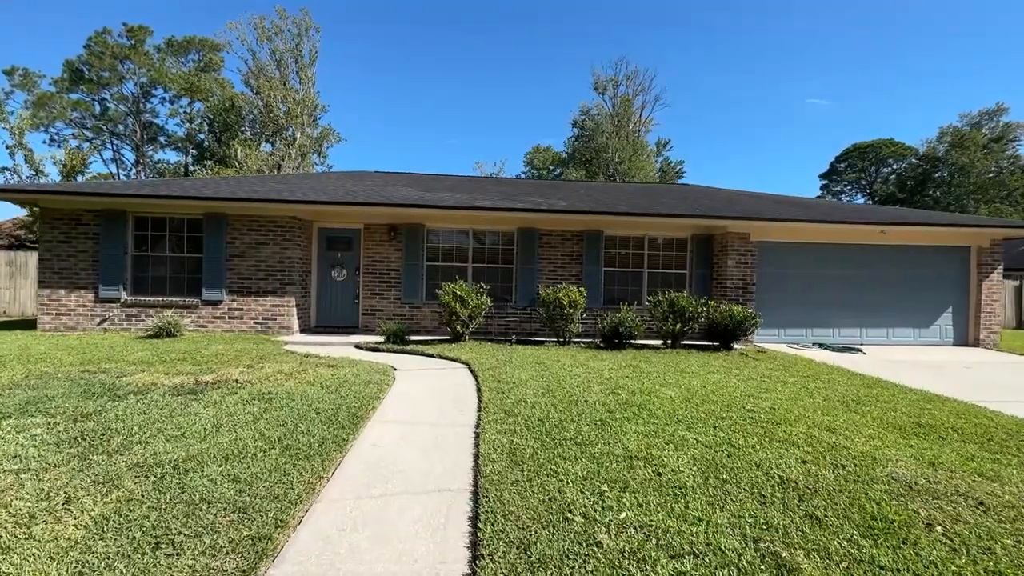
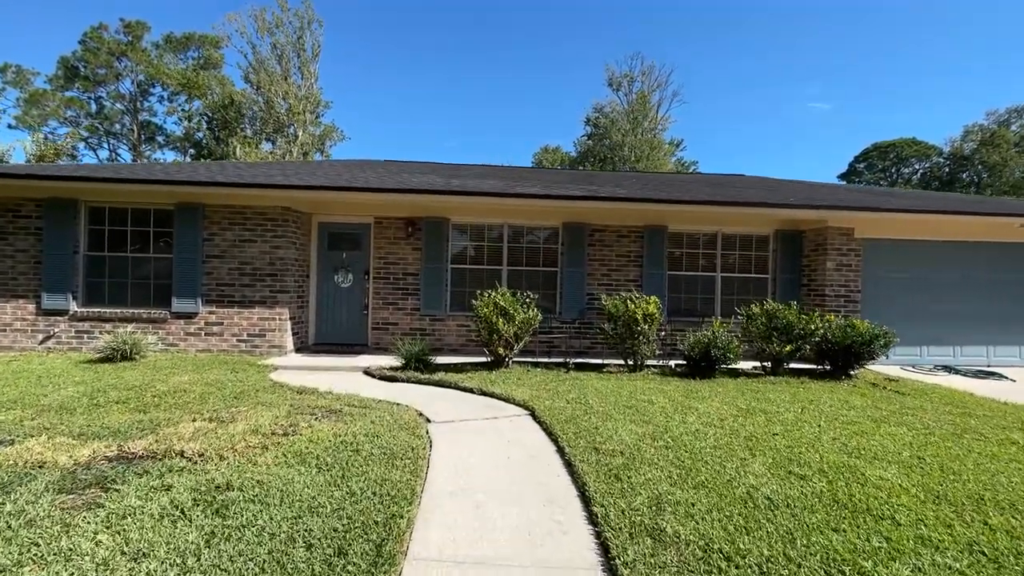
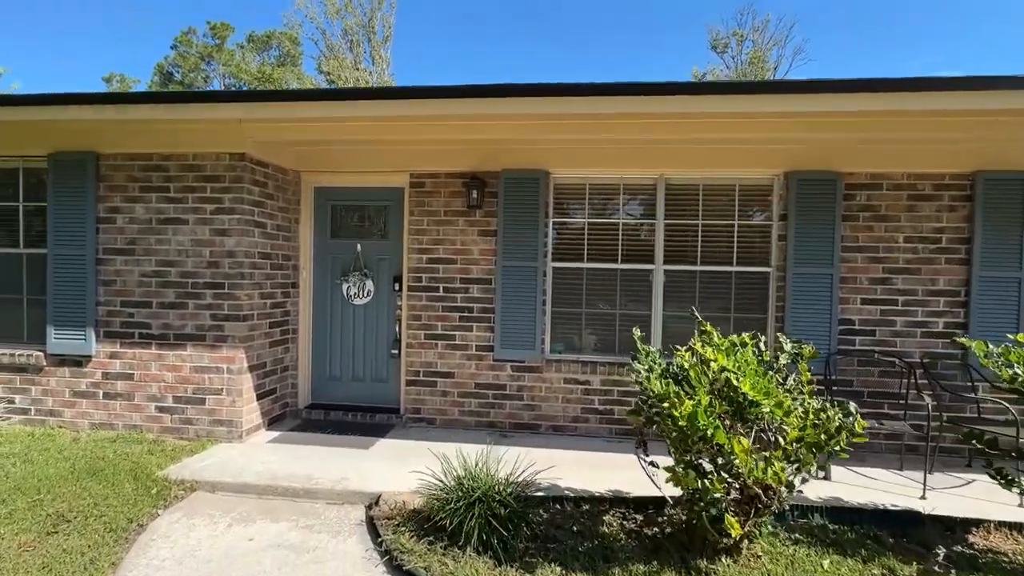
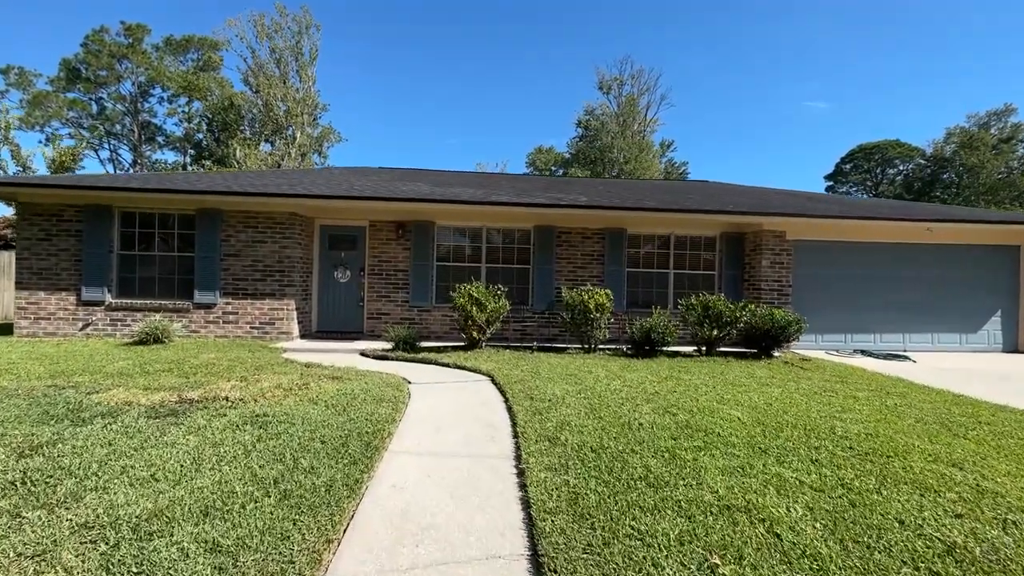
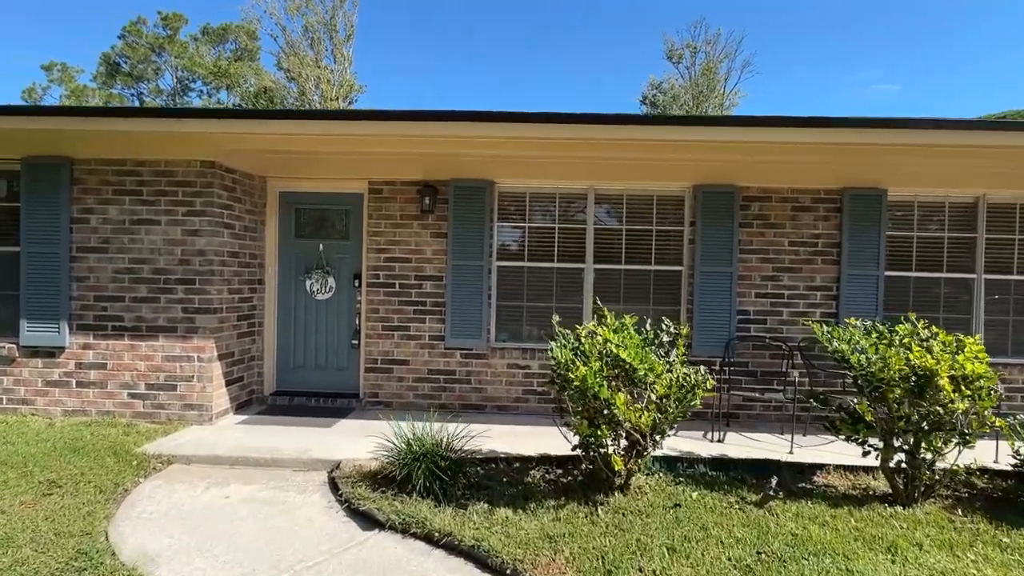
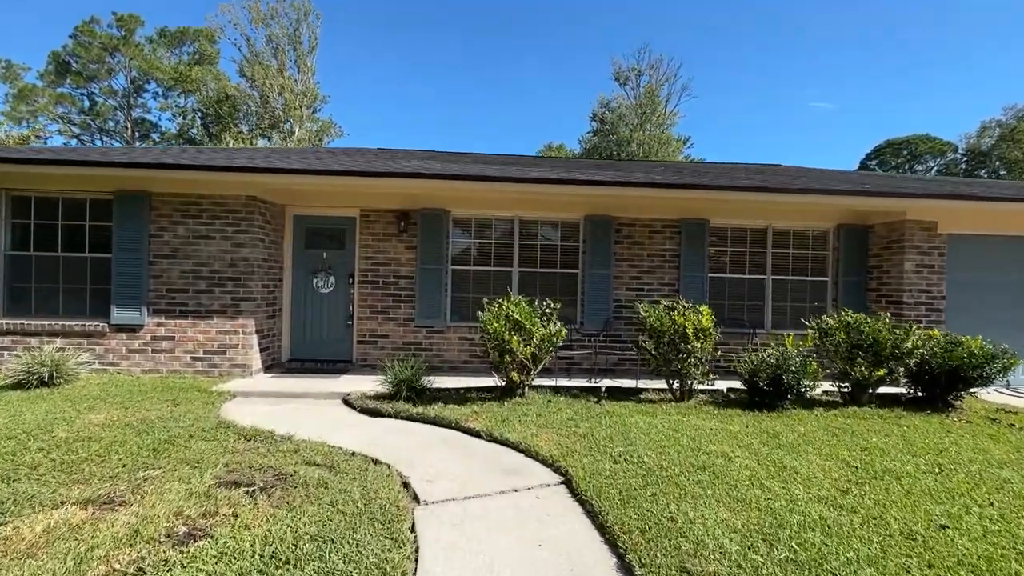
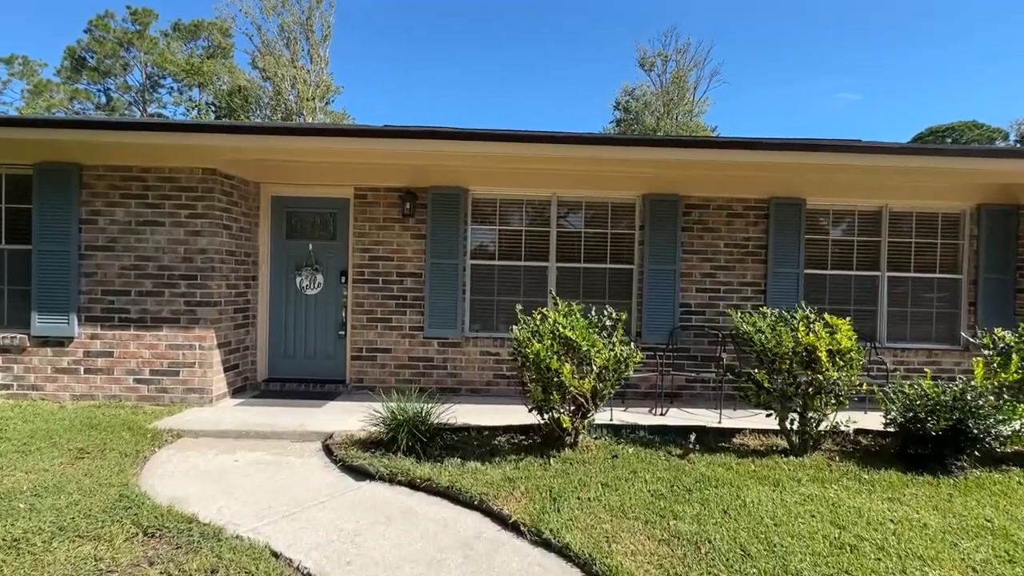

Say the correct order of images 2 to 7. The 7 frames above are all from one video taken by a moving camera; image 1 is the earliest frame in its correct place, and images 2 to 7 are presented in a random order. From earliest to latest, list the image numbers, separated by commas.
4, 2, 6, 7, 5, 3
